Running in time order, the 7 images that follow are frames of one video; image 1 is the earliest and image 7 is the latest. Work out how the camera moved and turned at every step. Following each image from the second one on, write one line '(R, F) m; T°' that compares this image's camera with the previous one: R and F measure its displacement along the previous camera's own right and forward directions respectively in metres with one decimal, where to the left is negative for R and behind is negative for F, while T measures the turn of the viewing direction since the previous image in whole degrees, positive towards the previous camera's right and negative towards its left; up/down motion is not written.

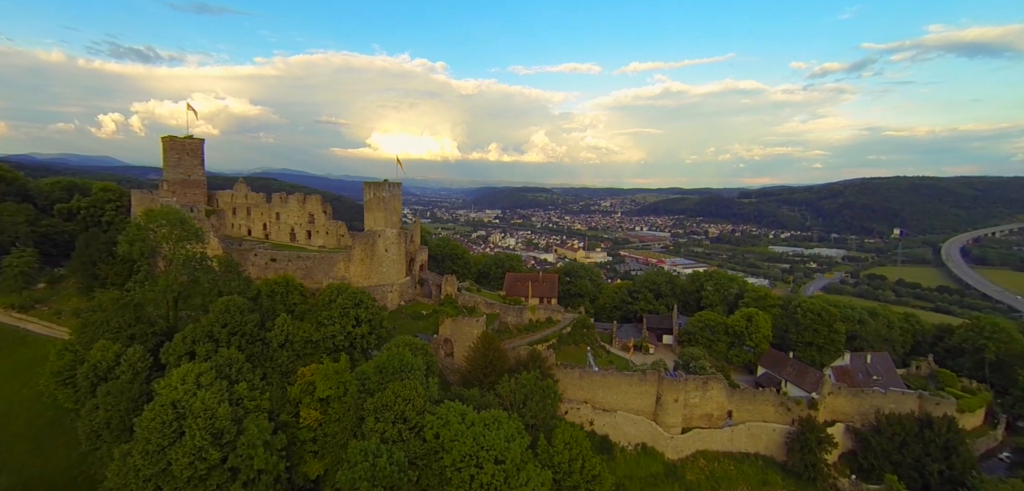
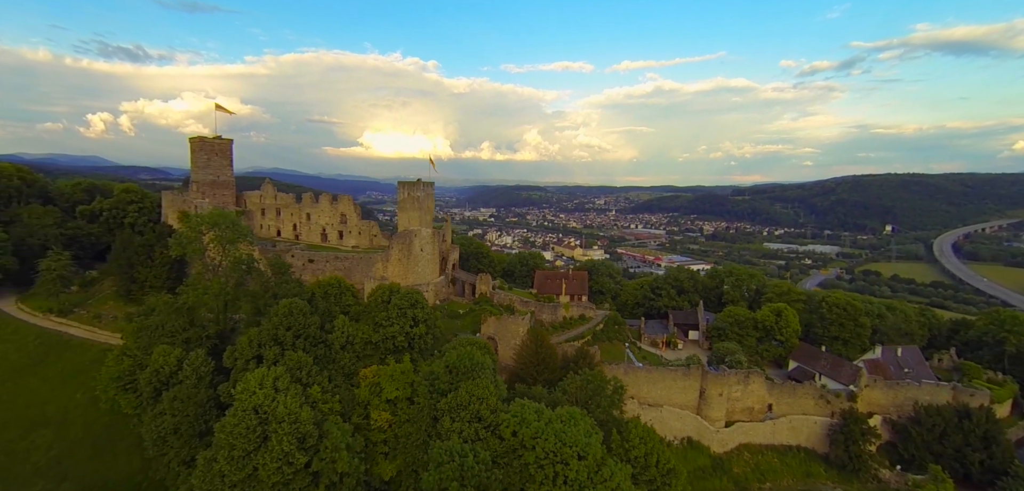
(-2.9, -0.3) m; +1°
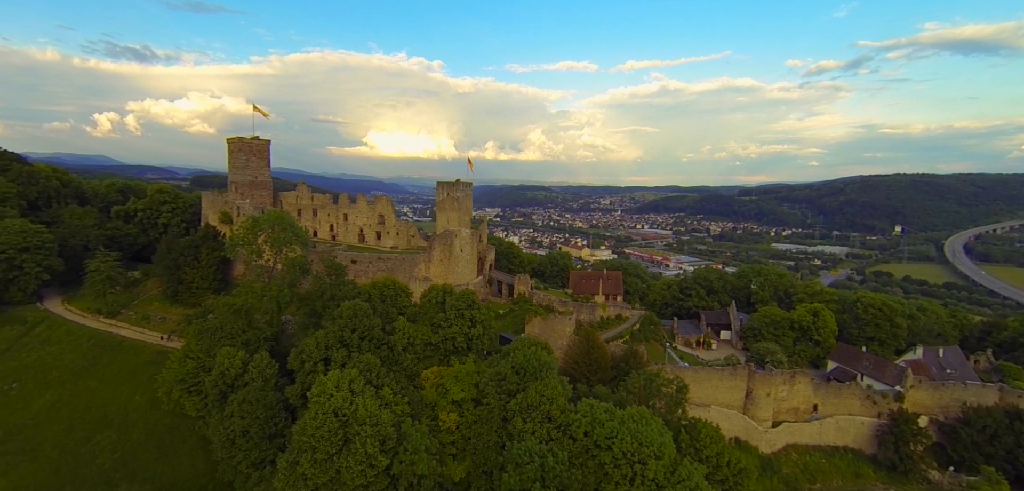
(-2.5, -0.2) m; 0°
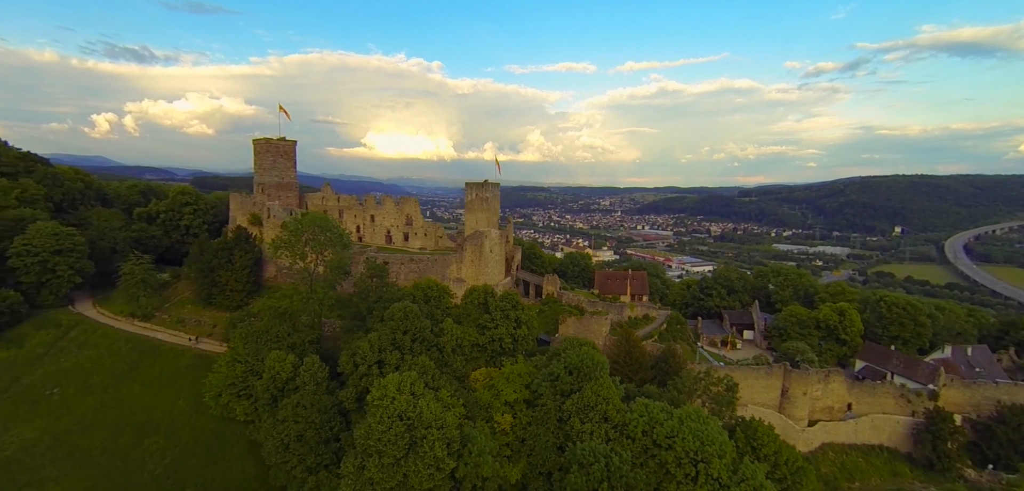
(-2.2, -0.1) m; 0°
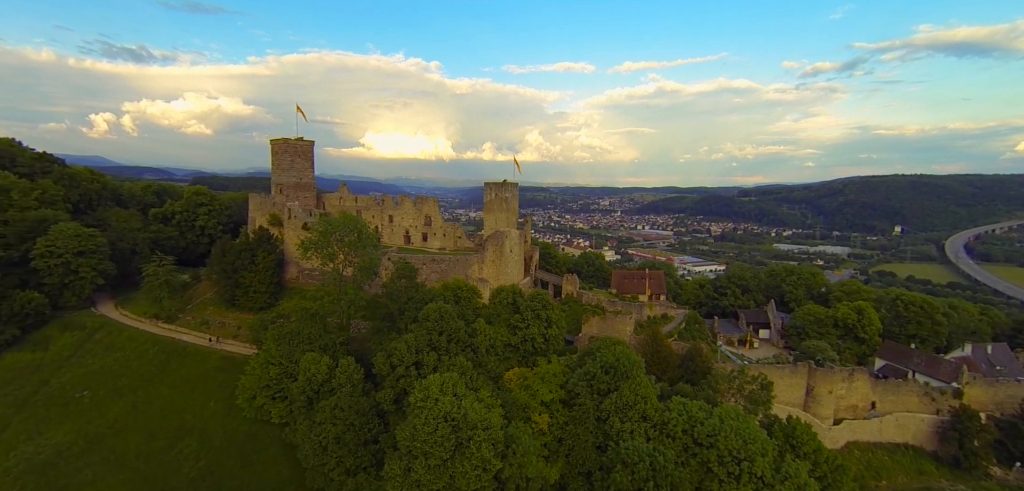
(-1.5, 0.0) m; 0°
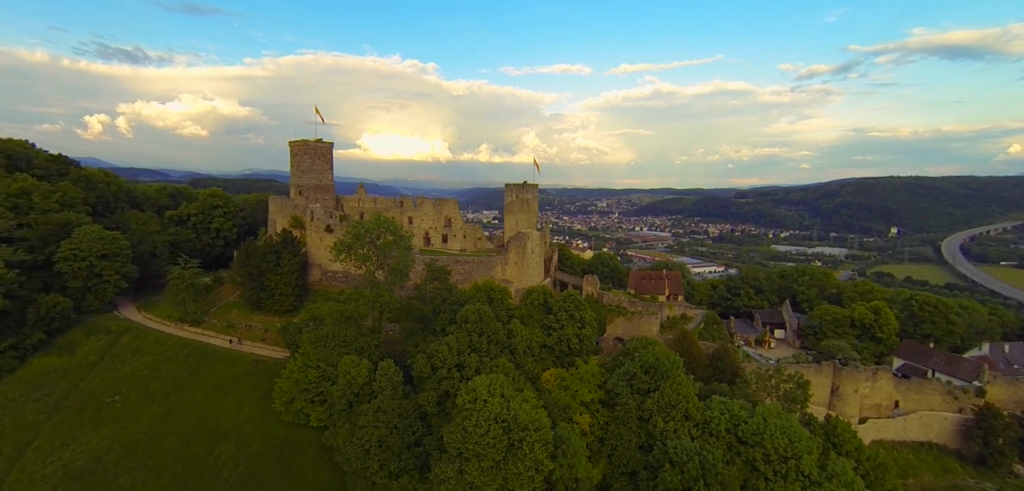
(-1.8, -0.1) m; 0°
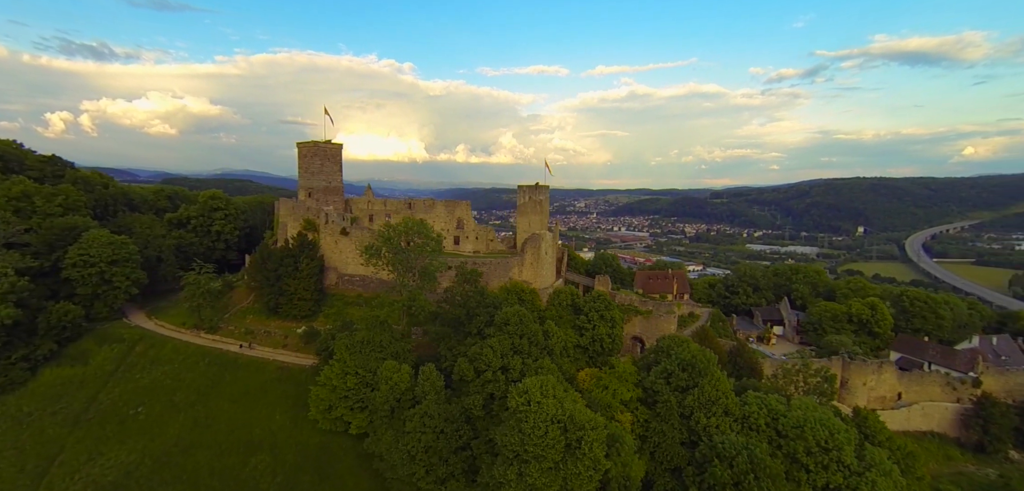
(-2.6, -0.1) m; +3°
